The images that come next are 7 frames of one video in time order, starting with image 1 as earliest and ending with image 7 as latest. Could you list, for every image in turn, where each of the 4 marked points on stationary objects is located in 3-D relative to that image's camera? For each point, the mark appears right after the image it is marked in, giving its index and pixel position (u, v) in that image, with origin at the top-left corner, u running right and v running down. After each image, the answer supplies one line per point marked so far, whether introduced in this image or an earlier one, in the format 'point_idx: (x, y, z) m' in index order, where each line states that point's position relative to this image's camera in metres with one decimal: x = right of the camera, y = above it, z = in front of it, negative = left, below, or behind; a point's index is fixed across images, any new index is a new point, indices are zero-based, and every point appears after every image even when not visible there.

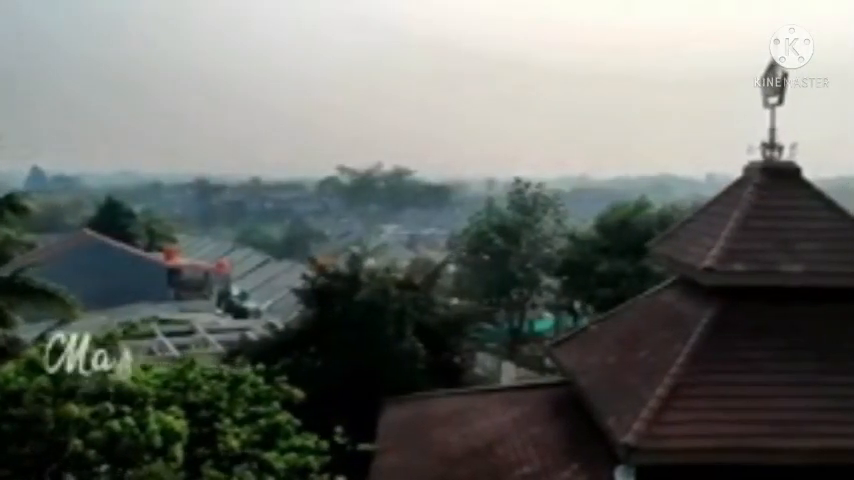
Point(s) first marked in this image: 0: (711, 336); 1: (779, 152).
0: (+1.7, -0.6, +5.9) m
1: (+2.4, +0.6, +6.5) m
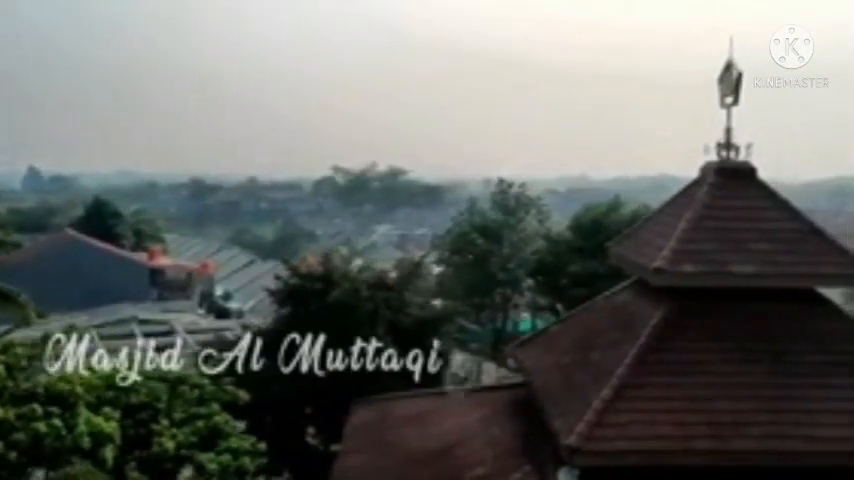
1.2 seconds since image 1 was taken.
0: (+1.4, -0.6, +5.8) m
1: (+2.1, +0.6, +6.5) m
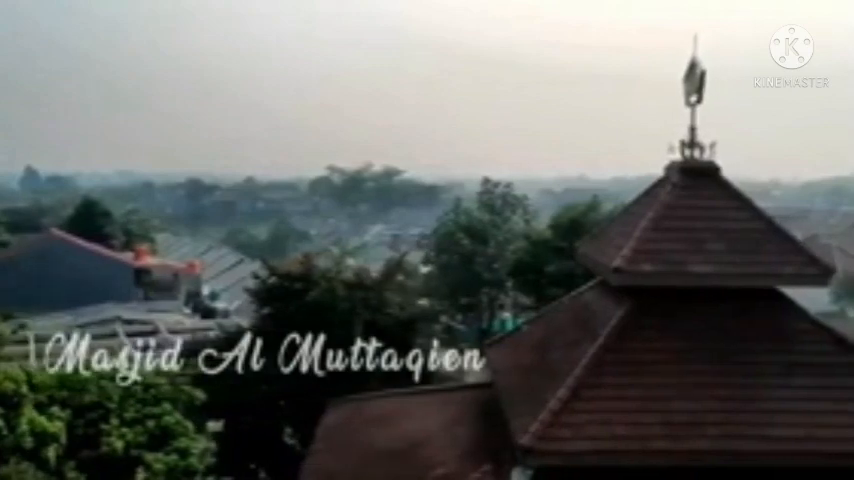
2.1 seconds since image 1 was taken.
0: (+1.2, -0.6, +5.8) m
1: (+1.8, +0.6, +6.4) m
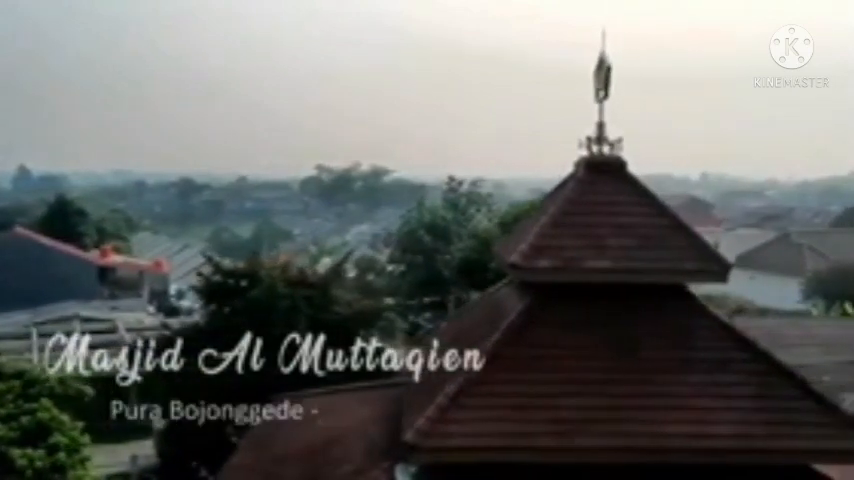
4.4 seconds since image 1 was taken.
0: (+0.5, -0.6, +5.8) m
1: (+1.2, +0.6, +6.4) m
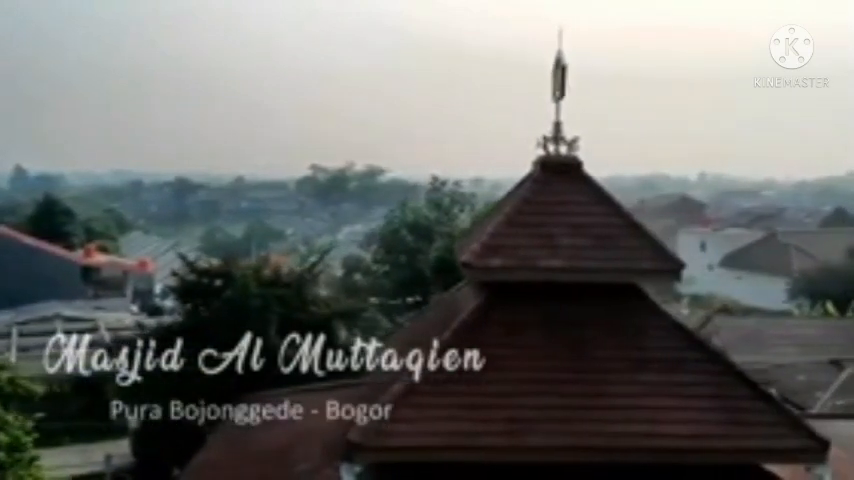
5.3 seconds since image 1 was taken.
0: (+0.3, -0.5, +5.8) m
1: (+0.9, +0.6, +6.4) m
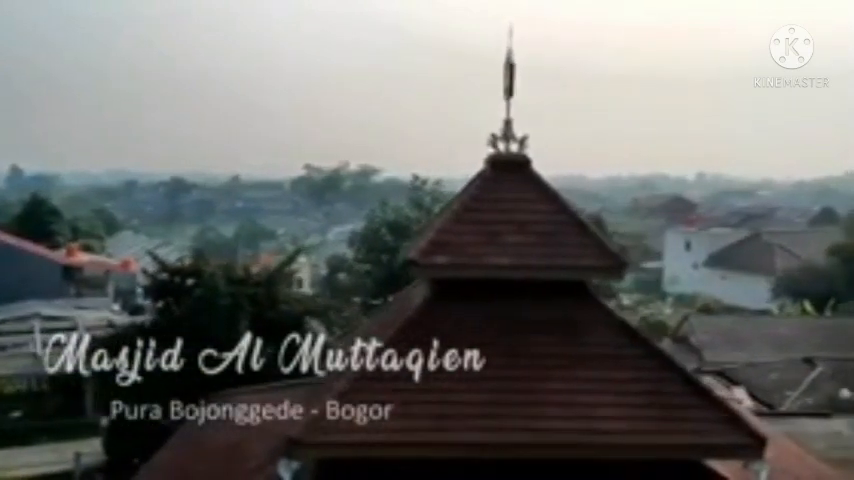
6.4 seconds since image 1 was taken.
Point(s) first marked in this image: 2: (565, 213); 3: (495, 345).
0: (-0.1, -0.5, +5.8) m
1: (+0.6, +0.6, +6.4) m
2: (+0.9, +0.2, +6.2) m
3: (+0.2, -0.6, +5.8) m
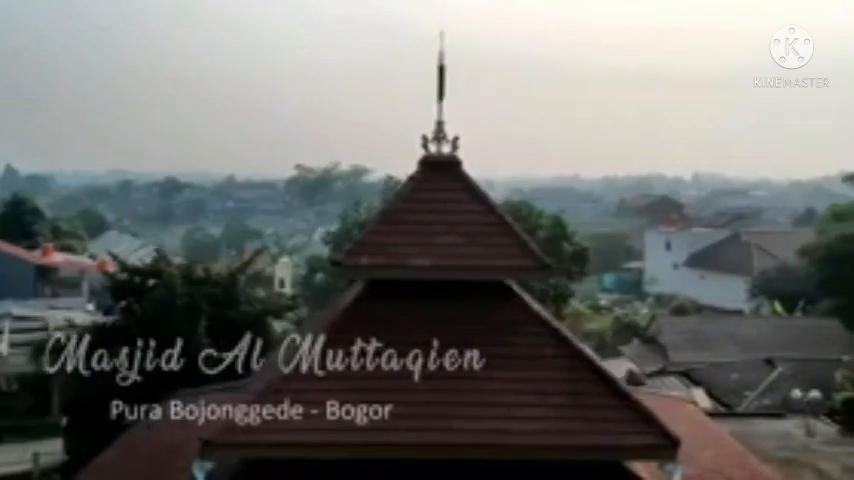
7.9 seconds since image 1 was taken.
0: (-0.5, -0.5, +5.8) m
1: (+0.1, +0.6, +6.4) m
2: (+0.4, +0.2, +6.2) m
3: (-0.2, -0.6, +5.8) m
